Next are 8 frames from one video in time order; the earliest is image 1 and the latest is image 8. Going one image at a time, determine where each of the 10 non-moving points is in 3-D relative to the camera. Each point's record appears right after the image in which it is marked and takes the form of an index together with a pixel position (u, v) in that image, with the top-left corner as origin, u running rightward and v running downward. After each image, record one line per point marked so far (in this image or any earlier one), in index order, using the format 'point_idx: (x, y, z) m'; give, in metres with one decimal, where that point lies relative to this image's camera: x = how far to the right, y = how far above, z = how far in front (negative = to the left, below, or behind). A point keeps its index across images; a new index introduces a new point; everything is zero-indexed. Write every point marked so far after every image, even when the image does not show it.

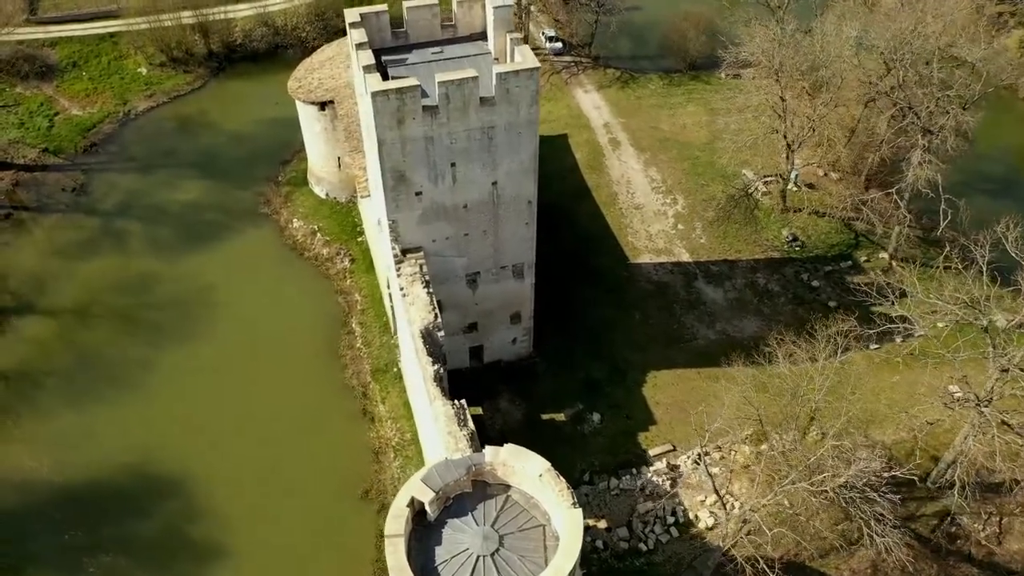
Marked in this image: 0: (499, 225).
0: (-0.3, +1.5, +19.5) m
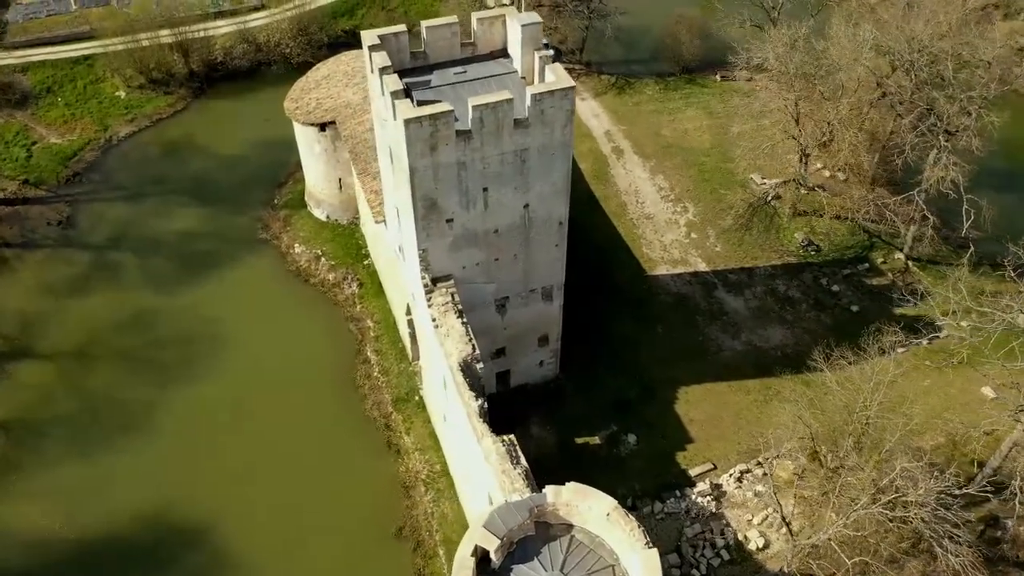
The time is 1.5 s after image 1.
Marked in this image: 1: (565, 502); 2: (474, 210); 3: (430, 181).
0: (+0.4, +0.9, +18.9) m
1: (+1.0, -3.8, +14.3) m
2: (-0.8, +1.7, +17.5) m
3: (-1.7, +2.2, +16.6) m
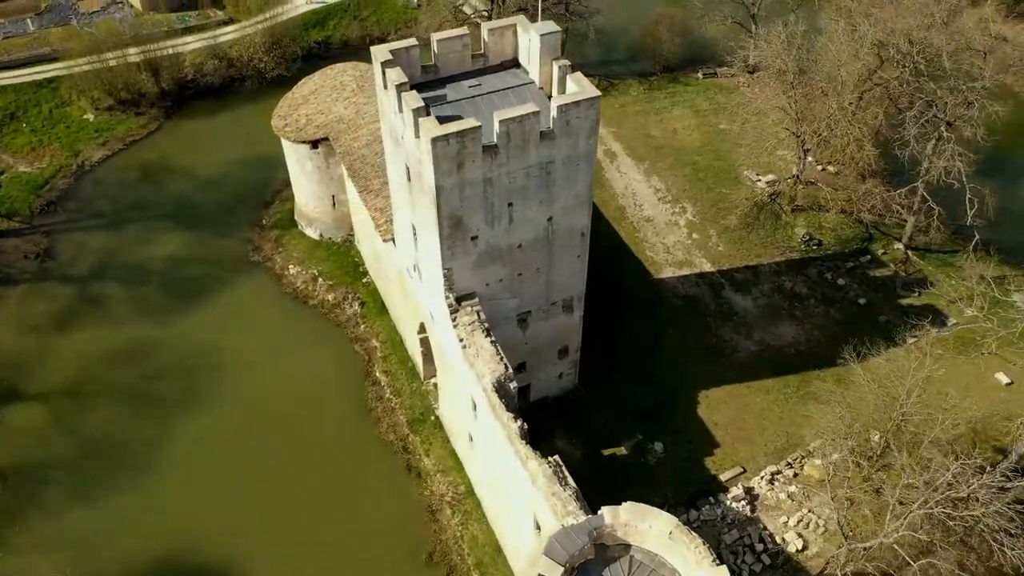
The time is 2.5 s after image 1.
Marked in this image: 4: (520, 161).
0: (+0.9, +0.6, +18.5) m
1: (+2.0, -4.1, +14.0) m
2: (-0.3, +1.3, +17.1) m
3: (-1.1, +1.8, +16.1) m
4: (+0.2, +2.5, +16.1) m
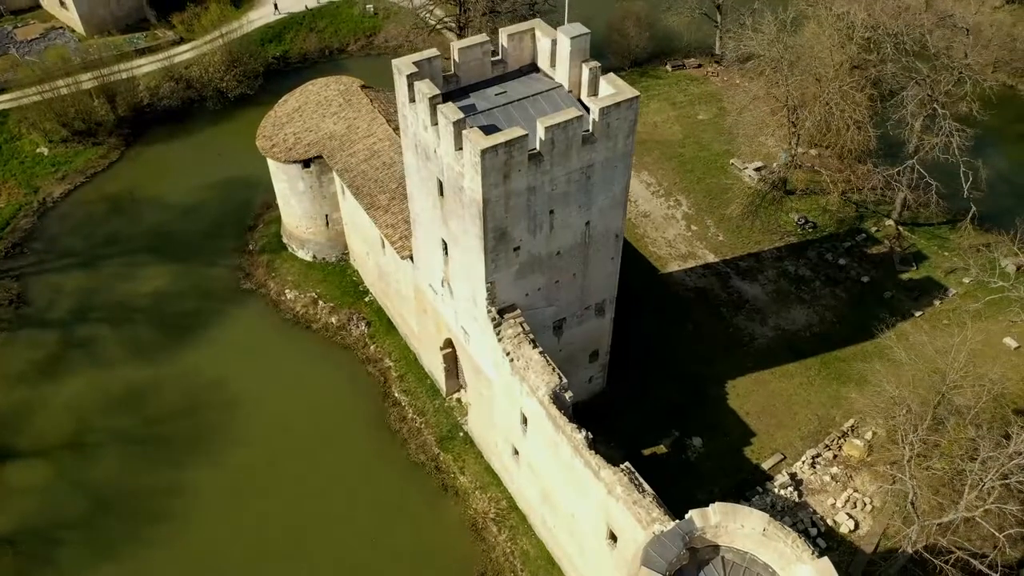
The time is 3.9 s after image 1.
0: (+1.7, +0.5, +18.2) m
1: (+3.5, -4.1, +13.9) m
2: (+0.6, +1.1, +16.7) m
3: (-0.2, +1.5, +15.7) m
4: (+1.0, +2.4, +15.8) m
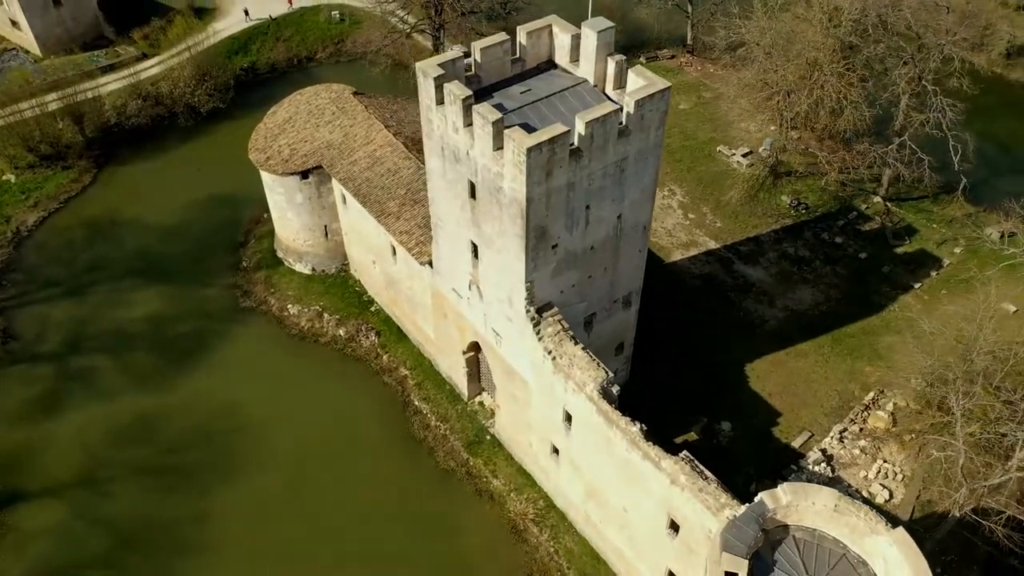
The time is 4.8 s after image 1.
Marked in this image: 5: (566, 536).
0: (+2.4, +0.7, +18.2) m
1: (+4.8, -3.8, +14.0) m
2: (+1.3, +1.2, +16.7) m
3: (+0.6, +1.5, +15.6) m
4: (+1.7, +2.5, +15.8) m
5: (+1.3, -6.1, +19.8) m
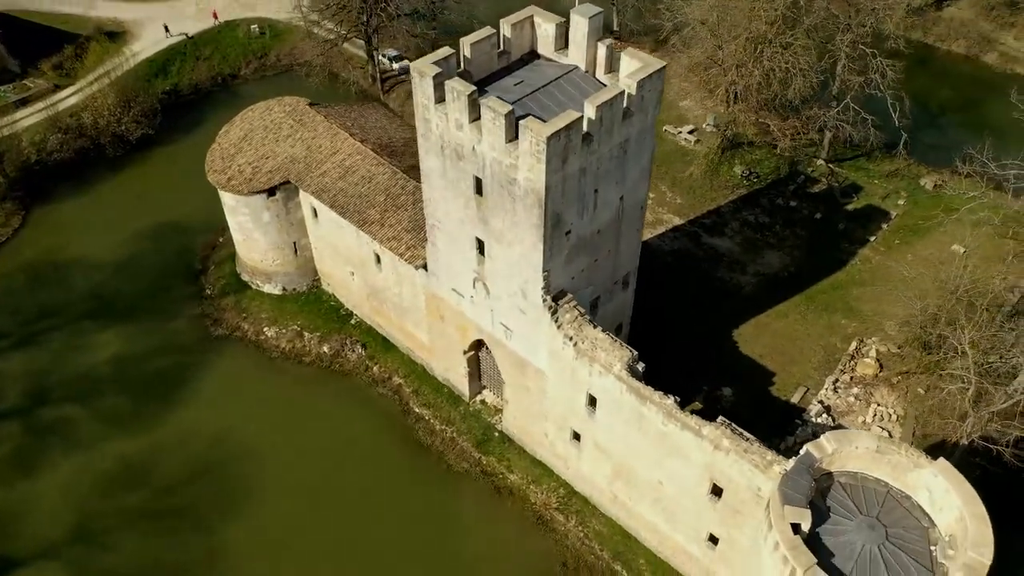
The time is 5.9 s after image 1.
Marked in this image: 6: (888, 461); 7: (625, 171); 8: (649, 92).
0: (+2.5, +1.1, +18.6) m
1: (+5.9, -3.0, +14.7) m
2: (+1.6, +1.5, +16.9) m
3: (+0.9, +1.8, +15.7) m
4: (+1.9, +2.9, +16.0) m
5: (+2.0, -5.7, +20.0) m
6: (+6.8, -3.1, +14.6) m
7: (+2.4, +2.5, +17.1) m
8: (+2.8, +4.0, +16.2) m
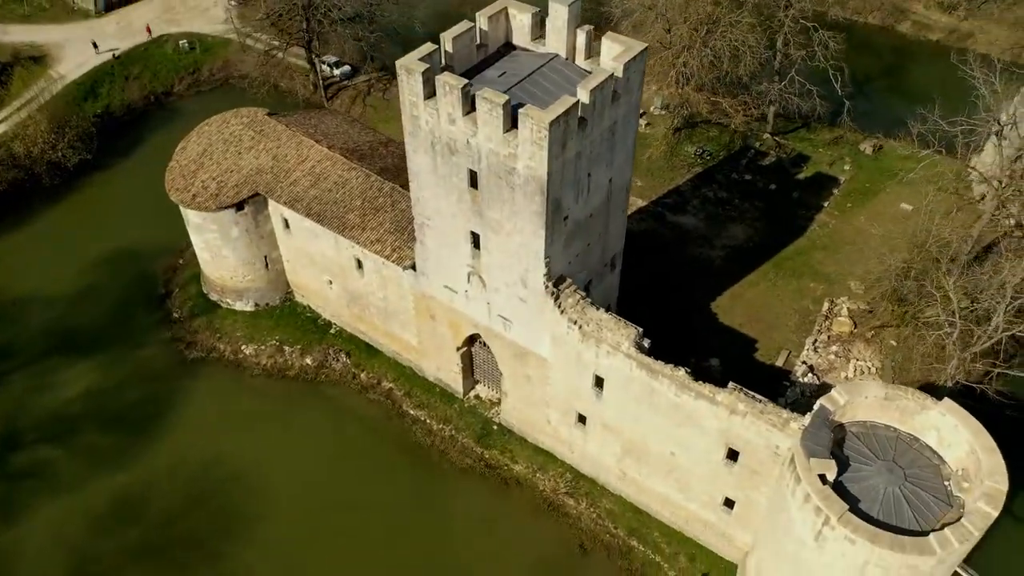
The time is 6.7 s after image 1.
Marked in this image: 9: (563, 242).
0: (+2.3, +1.6, +18.9) m
1: (+6.4, -2.2, +15.4) m
2: (+1.5, +1.9, +17.1) m
3: (+0.9, +2.1, +15.9) m
4: (+1.8, +3.3, +16.3) m
5: (+2.3, -5.3, +20.3) m
6: (+7.3, -2.3, +15.3) m
7: (+2.2, +2.9, +17.4) m
8: (+2.5, +4.4, +16.6) m
9: (+1.1, +1.0, +17.3) m
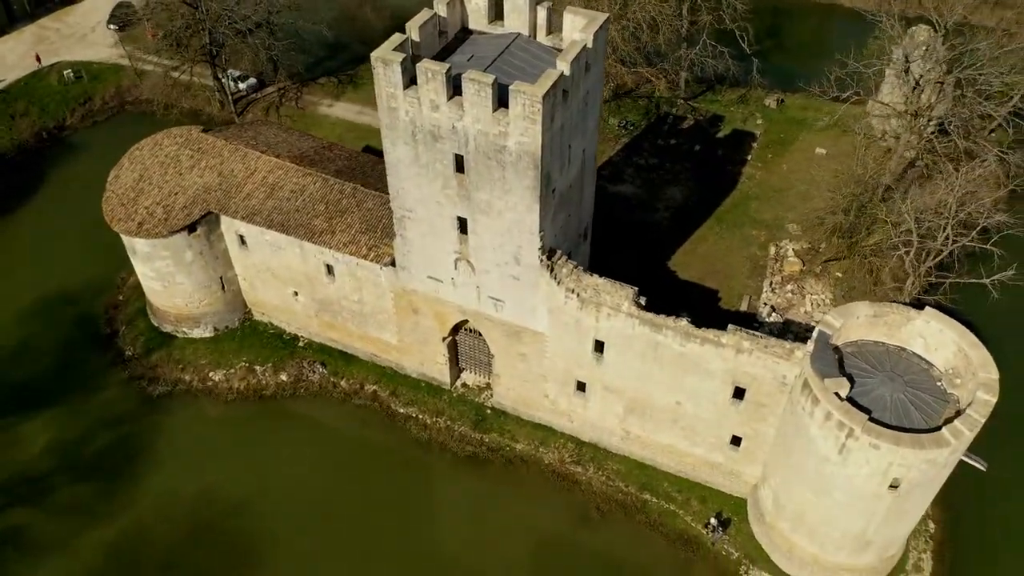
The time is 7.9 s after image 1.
0: (+1.7, +2.3, +19.4) m
1: (+6.8, -0.8, +16.6) m
2: (+1.1, +2.6, +17.6) m
3: (+0.7, +2.7, +16.3) m
4: (+1.4, +4.0, +16.8) m
5: (+2.5, -4.5, +20.9) m
6: (+7.7, -0.7, +16.7) m
7: (+1.7, +3.7, +18.0) m
8: (+1.9, +5.2, +17.1) m
9: (+0.9, +1.6, +17.7) m
